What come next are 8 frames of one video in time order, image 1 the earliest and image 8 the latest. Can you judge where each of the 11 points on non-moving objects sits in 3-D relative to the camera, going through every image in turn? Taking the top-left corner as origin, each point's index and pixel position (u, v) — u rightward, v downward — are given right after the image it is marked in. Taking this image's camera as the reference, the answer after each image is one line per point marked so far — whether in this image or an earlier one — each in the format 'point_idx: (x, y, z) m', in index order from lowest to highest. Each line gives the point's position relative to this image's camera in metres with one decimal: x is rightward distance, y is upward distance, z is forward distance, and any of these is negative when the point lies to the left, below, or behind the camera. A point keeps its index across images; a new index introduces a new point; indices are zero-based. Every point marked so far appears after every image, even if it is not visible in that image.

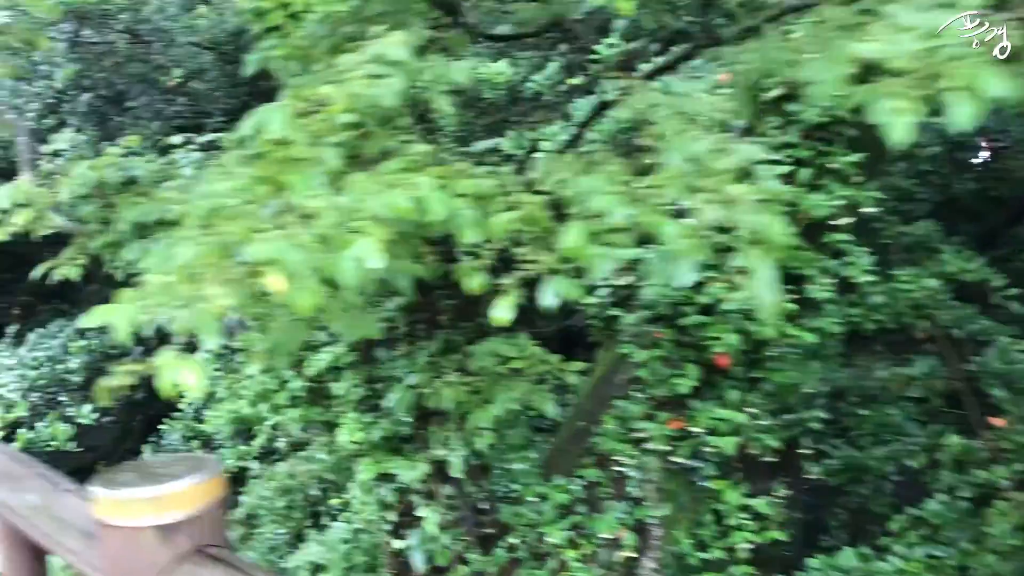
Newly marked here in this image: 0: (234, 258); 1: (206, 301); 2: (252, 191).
0: (-0.3, 0.0, +1.1) m
1: (-0.3, 0.0, +1.0) m
2: (-0.3, +0.1, +1.1) m
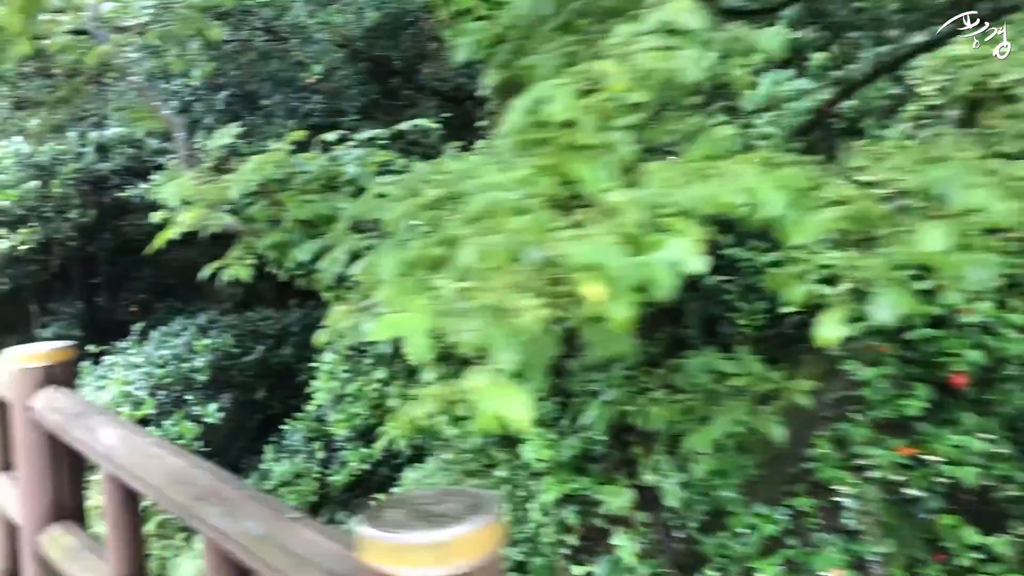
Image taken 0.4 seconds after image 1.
0: (0.0, 0.0, +0.9) m
1: (0.0, 0.0, +0.9) m
2: (0.0, +0.1, +1.0) m
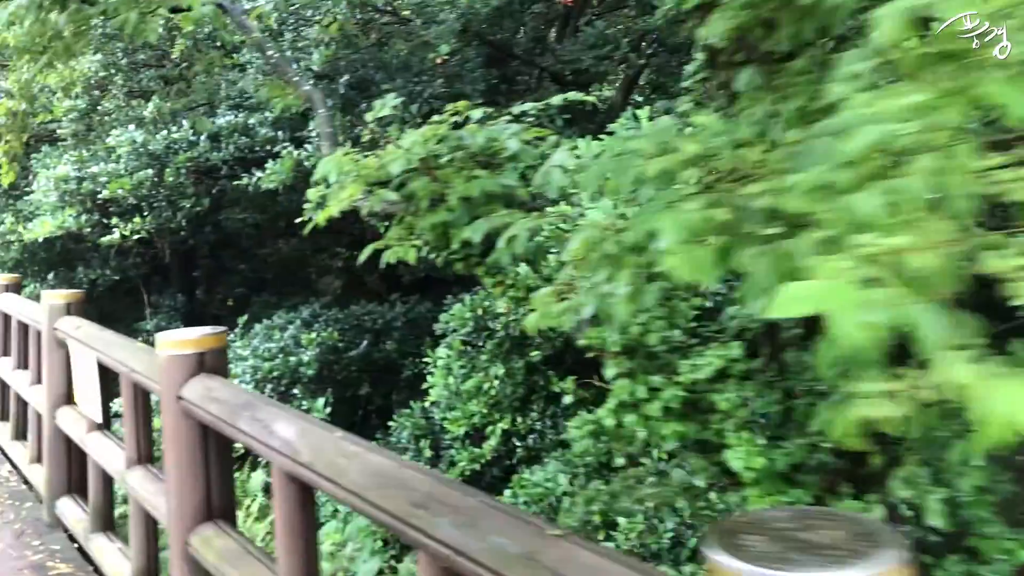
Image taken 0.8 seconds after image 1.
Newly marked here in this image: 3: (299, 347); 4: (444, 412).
0: (+0.3, +0.1, +0.6) m
1: (+0.3, 0.0, +0.6) m
2: (+0.3, +0.1, +0.7) m
3: (-1.3, -0.4, +5.8) m
4: (-0.3, -0.6, +4.6) m
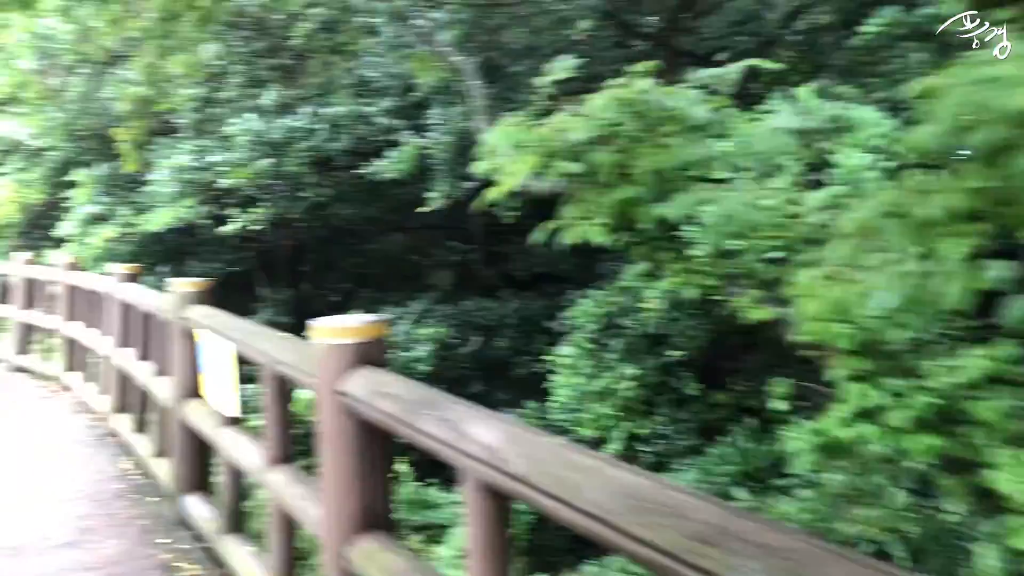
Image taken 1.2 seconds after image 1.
0: (+0.6, +0.1, +0.4) m
1: (+0.5, 0.0, +0.3) m
2: (+0.6, +0.2, +0.4) m
3: (-0.6, -0.3, +5.6) m
4: (+0.3, -0.6, +4.3) m
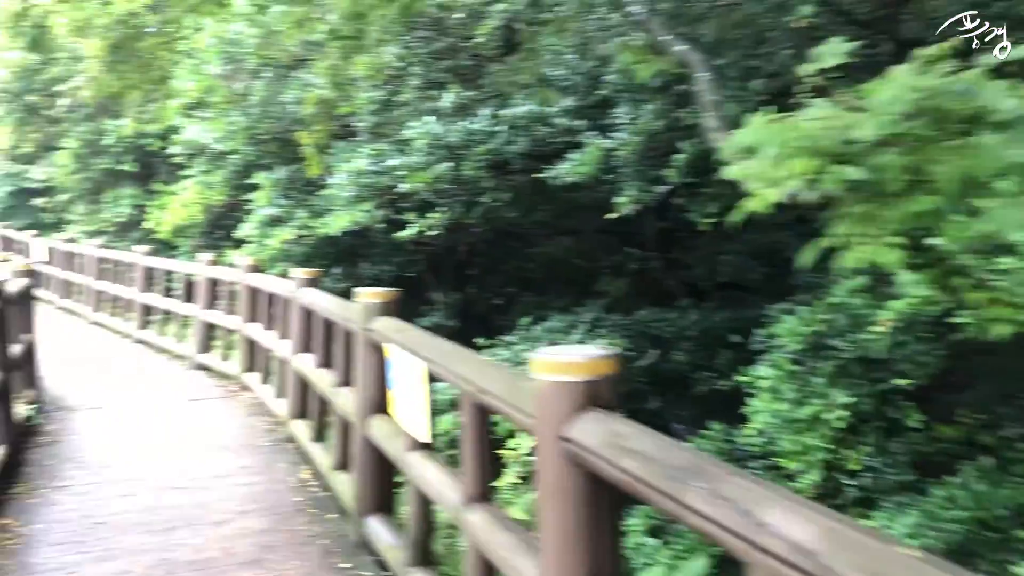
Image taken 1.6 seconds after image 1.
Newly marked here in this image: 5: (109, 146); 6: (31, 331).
0: (+0.7, 0.0, 0.0) m
1: (+0.7, 0.0, -0.1) m
2: (+0.8, +0.1, 0.0) m
3: (+0.4, -0.4, +5.4) m
4: (+1.1, -0.6, +3.9) m
5: (-4.5, +1.6, +10.4) m
6: (-2.7, -0.2, +5.1) m
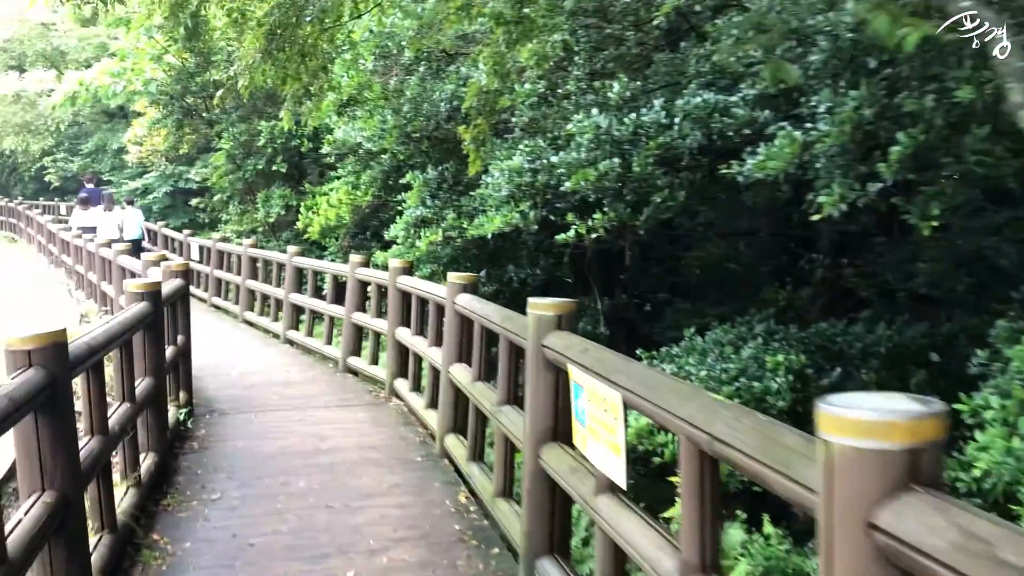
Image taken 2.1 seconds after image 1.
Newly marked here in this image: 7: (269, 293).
0: (+0.9, 0.0, -0.5) m
1: (+0.8, -0.1, -0.5) m
2: (+0.9, +0.1, -0.5) m
3: (+1.3, -0.4, +4.9) m
4: (+1.7, -0.7, +3.3) m
5: (-2.8, +1.6, +10.5) m
6: (-1.8, -0.2, +5.1) m
7: (-2.2, -0.1, +8.5) m
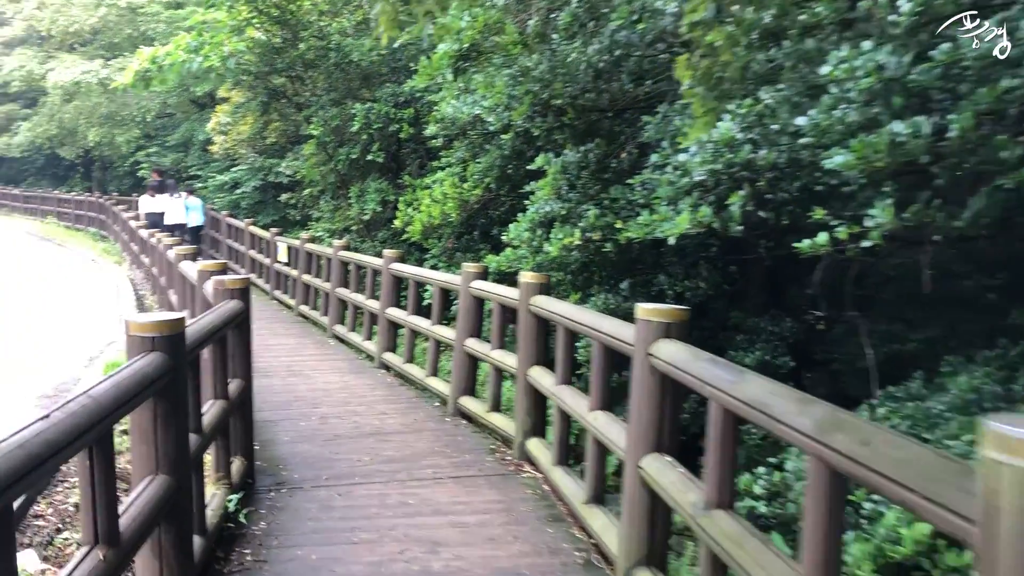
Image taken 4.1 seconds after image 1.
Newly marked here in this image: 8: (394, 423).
0: (+1.0, -0.2, -2.2) m
1: (+1.0, -0.2, -2.2) m
2: (+1.1, -0.1, -2.2) m
3: (+2.0, -0.6, +3.1) m
4: (+2.3, -0.8, +1.5) m
5: (-1.5, +1.5, +9.1) m
6: (-1.1, -0.3, +3.6) m
7: (-1.1, -0.1, +7.1) m
8: (-0.6, -0.7, +4.8) m
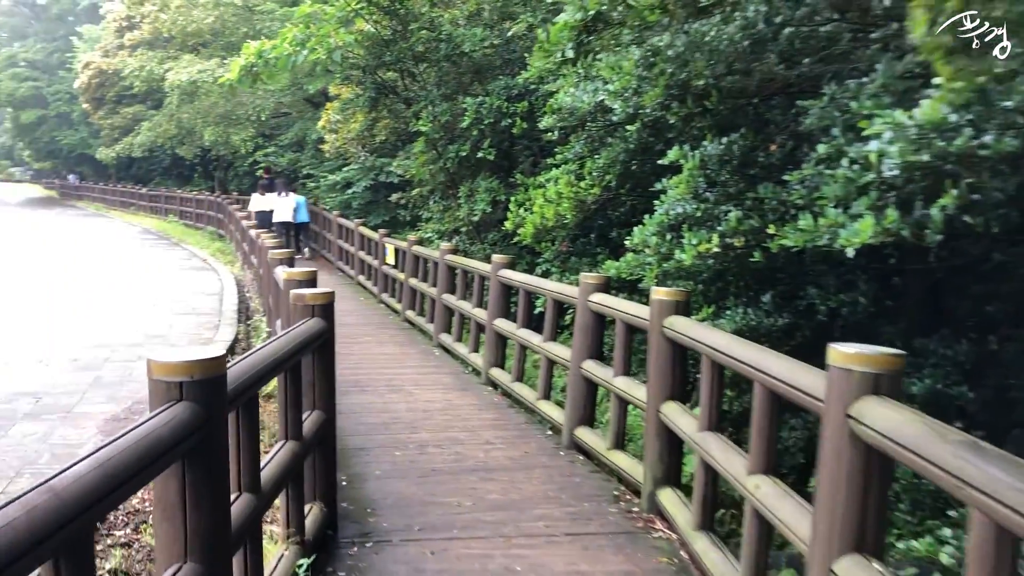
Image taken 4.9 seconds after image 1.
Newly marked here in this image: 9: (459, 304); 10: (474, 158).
0: (+0.7, -0.2, -3.0) m
1: (+0.7, -0.3, -3.0) m
2: (+0.8, -0.1, -2.9) m
3: (+2.3, -0.6, +2.2) m
4: (+2.4, -0.9, +0.6) m
5: (-0.4, +1.5, +8.6) m
6: (-0.6, -0.4, +3.1) m
7: (-0.3, -0.2, +6.6) m
8: (0.0, -0.8, +4.2) m
9: (-0.4, -0.1, +6.8) m
10: (-0.4, +1.2, +8.7) m
